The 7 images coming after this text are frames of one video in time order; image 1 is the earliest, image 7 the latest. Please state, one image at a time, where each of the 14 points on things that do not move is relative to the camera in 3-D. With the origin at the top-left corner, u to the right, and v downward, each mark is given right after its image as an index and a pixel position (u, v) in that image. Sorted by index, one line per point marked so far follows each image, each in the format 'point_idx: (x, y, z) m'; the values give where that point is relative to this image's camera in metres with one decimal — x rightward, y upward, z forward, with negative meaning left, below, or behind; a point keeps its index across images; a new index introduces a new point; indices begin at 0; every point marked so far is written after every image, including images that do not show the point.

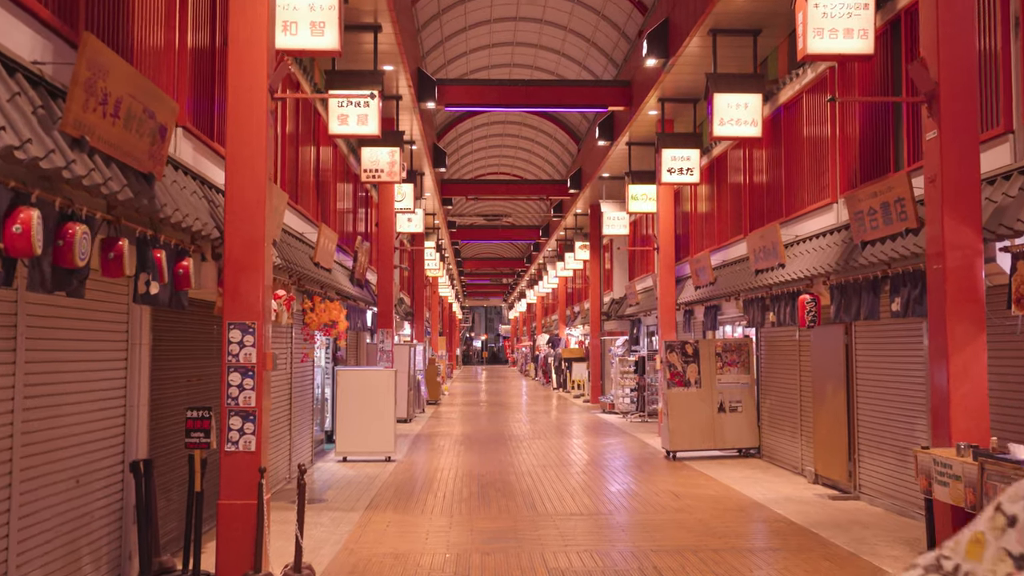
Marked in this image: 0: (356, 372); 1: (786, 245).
0: (-2.0, -1.1, +12.3) m
1: (+3.0, +0.5, +10.6) m
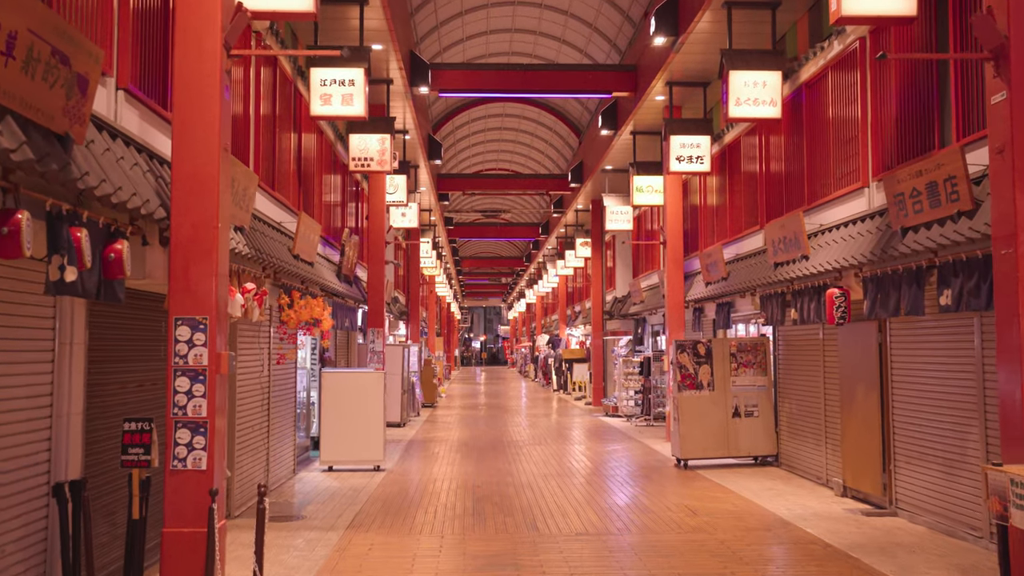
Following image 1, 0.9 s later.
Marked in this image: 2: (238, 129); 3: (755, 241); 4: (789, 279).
0: (-2.0, -1.0, +11.4) m
1: (+3.0, +0.5, +9.7) m
2: (-2.3, +1.3, +8.1) m
3: (+3.0, +0.6, +12.1) m
4: (+2.8, +0.1, +9.9) m
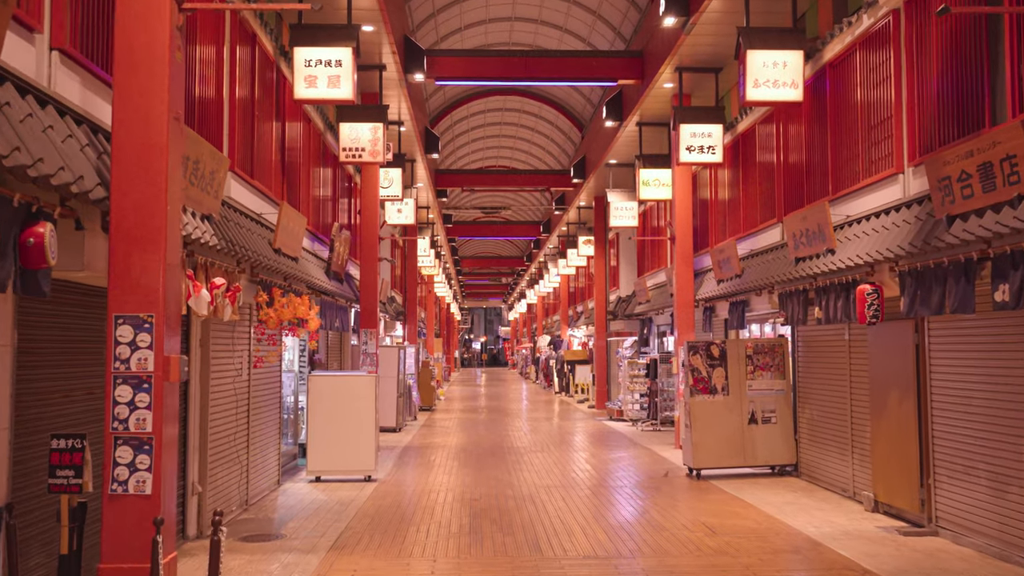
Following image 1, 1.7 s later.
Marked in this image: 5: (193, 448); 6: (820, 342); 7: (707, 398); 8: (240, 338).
0: (-2.0, -1.0, +10.7) m
1: (+3.0, +0.6, +9.0) m
2: (-2.3, +1.3, +7.4) m
3: (+3.0, +0.6, +11.4) m
4: (+2.8, +0.1, +9.1) m
5: (-2.4, -1.2, +7.3) m
6: (+3.1, -0.6, +9.8) m
7: (+2.1, -1.2, +10.7) m
8: (-2.3, -0.4, +8.2) m
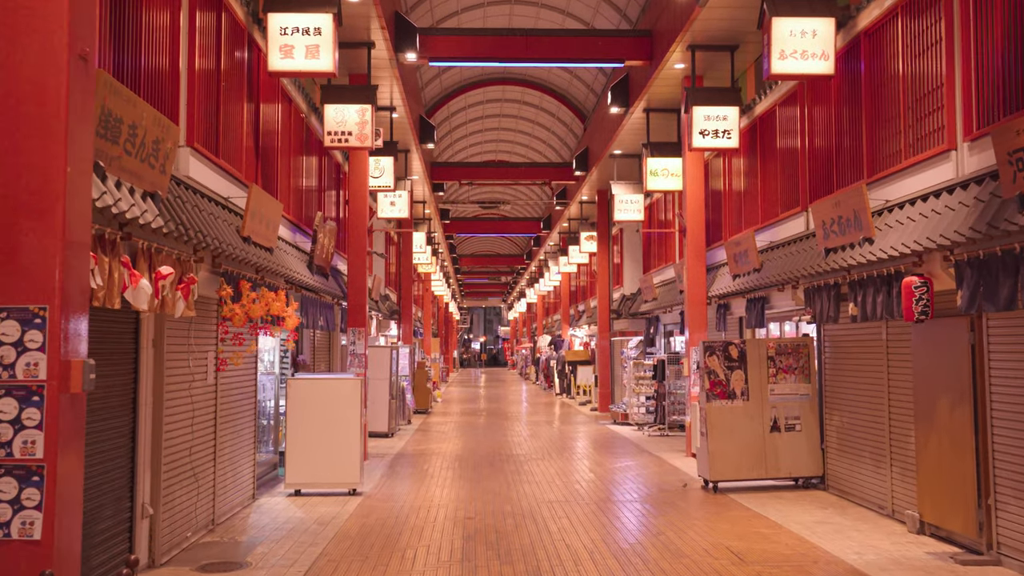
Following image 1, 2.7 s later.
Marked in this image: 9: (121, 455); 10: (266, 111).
0: (-2.0, -0.9, +9.7) m
1: (+3.0, +0.6, +8.0) m
2: (-2.3, +1.4, +6.4) m
3: (+3.0, +0.7, +10.4) m
4: (+2.8, +0.2, +8.2) m
5: (-2.4, -1.1, +6.3) m
6: (+3.1, -0.5, +8.9) m
7: (+2.1, -1.2, +9.7) m
8: (-2.3, -0.4, +7.2) m
9: (-2.4, -1.0, +6.1) m
10: (-2.4, +1.7, +9.5) m
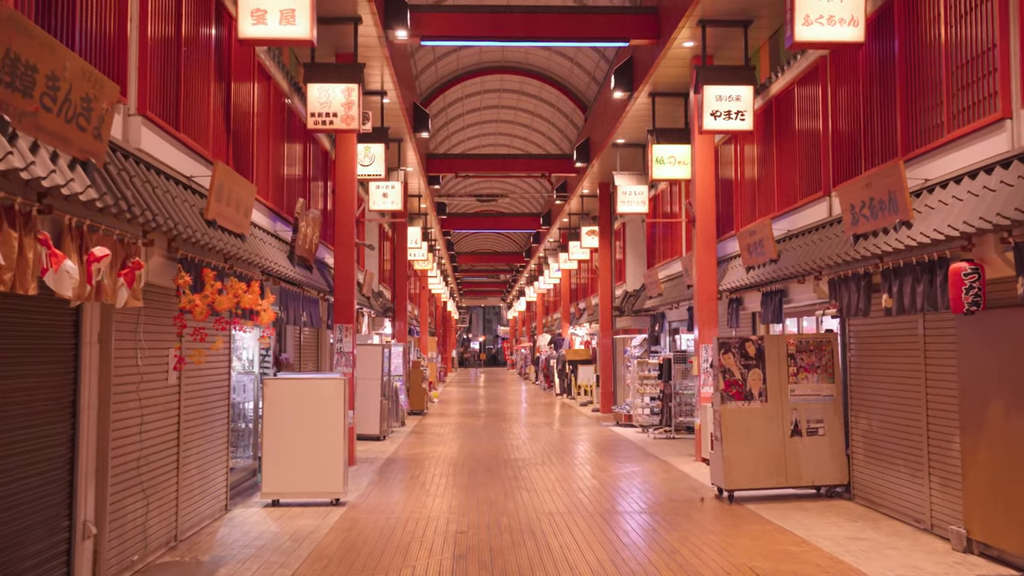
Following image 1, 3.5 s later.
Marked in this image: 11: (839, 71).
0: (-2.0, -0.9, +8.9) m
1: (+2.9, +0.7, +7.2) m
2: (-2.3, +1.5, +5.6) m
3: (+3.0, +0.7, +9.6) m
4: (+2.8, +0.3, +7.4) m
5: (-2.4, -1.1, +5.5) m
6: (+3.1, -0.4, +8.1) m
7: (+2.1, -1.1, +8.9) m
8: (-2.3, -0.3, +6.4) m
9: (-2.5, -1.0, +5.3) m
10: (-2.4, +1.8, +8.7) m
11: (+3.1, +2.0, +9.1) m
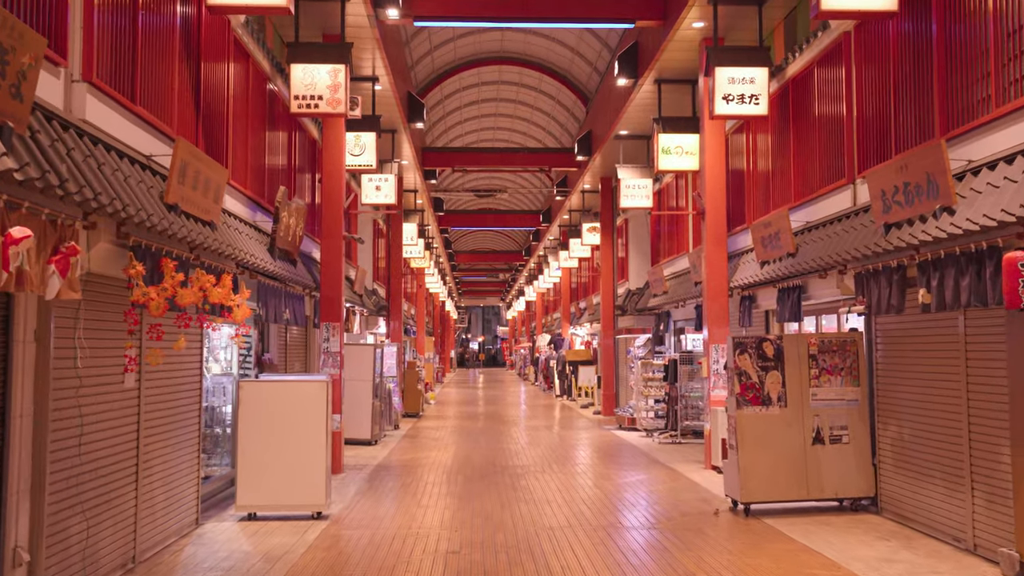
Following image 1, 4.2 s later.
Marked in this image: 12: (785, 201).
0: (-2.0, -0.8, +8.2) m
1: (+2.9, +0.7, +6.5) m
2: (-2.3, +1.5, +4.9) m
3: (+3.0, +0.8, +8.9) m
4: (+2.8, +0.3, +6.6) m
5: (-2.4, -1.0, +4.8) m
6: (+3.1, -0.4, +7.4) m
7: (+2.1, -1.0, +8.2) m
8: (-2.3, -0.2, +5.7) m
9: (-2.5, -0.9, +4.5) m
10: (-2.4, +1.8, +7.9) m
11: (+3.0, +2.1, +8.4) m
12: (+3.0, +0.9, +10.6) m
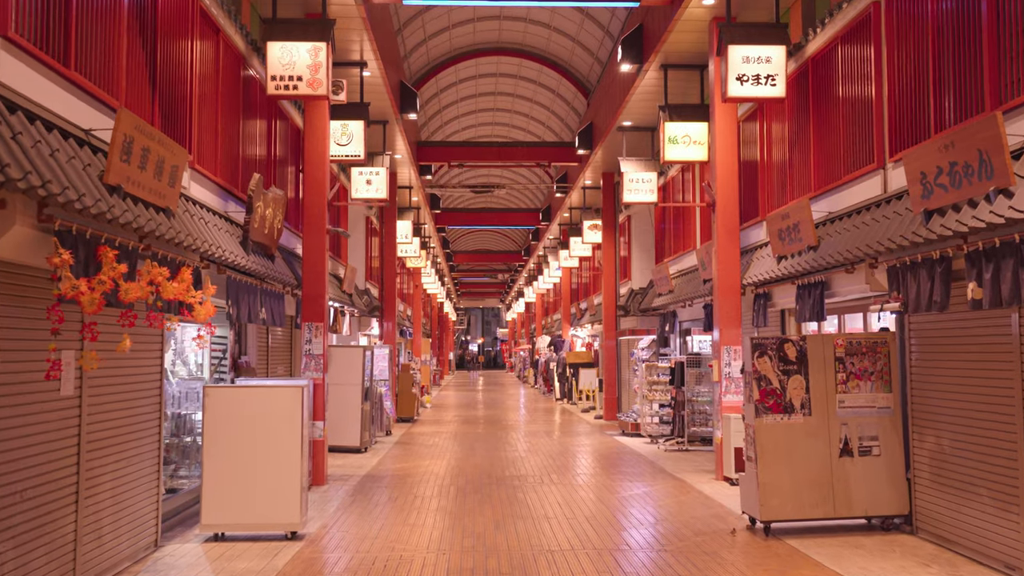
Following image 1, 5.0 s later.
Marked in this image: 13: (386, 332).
0: (-2.1, -0.8, +7.4) m
1: (+2.9, +0.8, +5.7) m
2: (-2.4, +1.6, +4.1) m
3: (+2.9, +0.8, +8.1) m
4: (+2.7, +0.3, +5.8) m
5: (-2.5, -1.0, +4.0) m
6: (+3.0, -0.3, +6.6) m
7: (+2.0, -1.0, +7.4) m
8: (-2.4, -0.2, +4.9) m
9: (-2.5, -0.9, +3.7) m
10: (-2.5, +1.9, +7.2) m
11: (+3.0, +2.1, +7.6) m
12: (+2.9, +1.0, +9.8) m
13: (-2.5, -0.9, +19.5) m
